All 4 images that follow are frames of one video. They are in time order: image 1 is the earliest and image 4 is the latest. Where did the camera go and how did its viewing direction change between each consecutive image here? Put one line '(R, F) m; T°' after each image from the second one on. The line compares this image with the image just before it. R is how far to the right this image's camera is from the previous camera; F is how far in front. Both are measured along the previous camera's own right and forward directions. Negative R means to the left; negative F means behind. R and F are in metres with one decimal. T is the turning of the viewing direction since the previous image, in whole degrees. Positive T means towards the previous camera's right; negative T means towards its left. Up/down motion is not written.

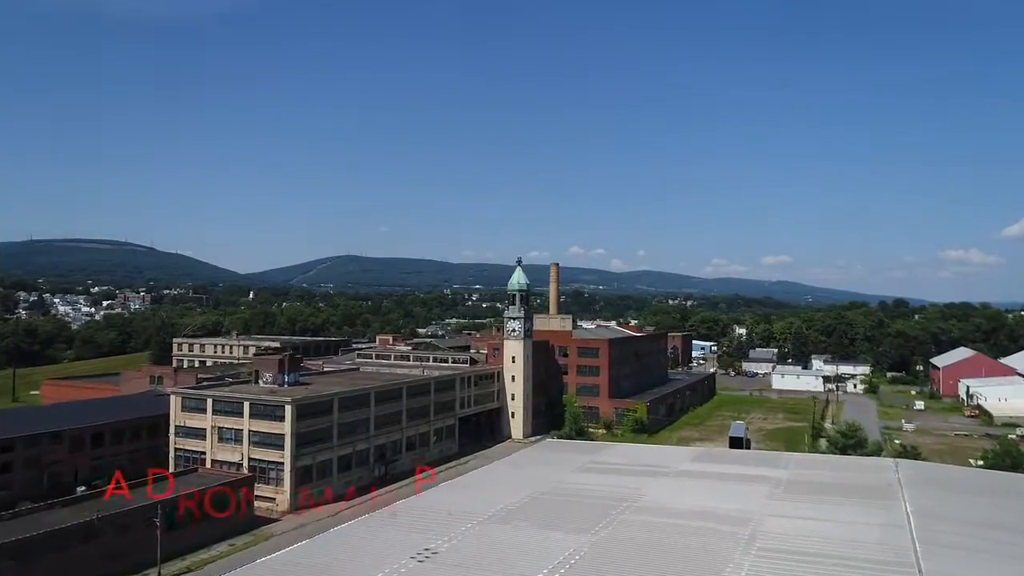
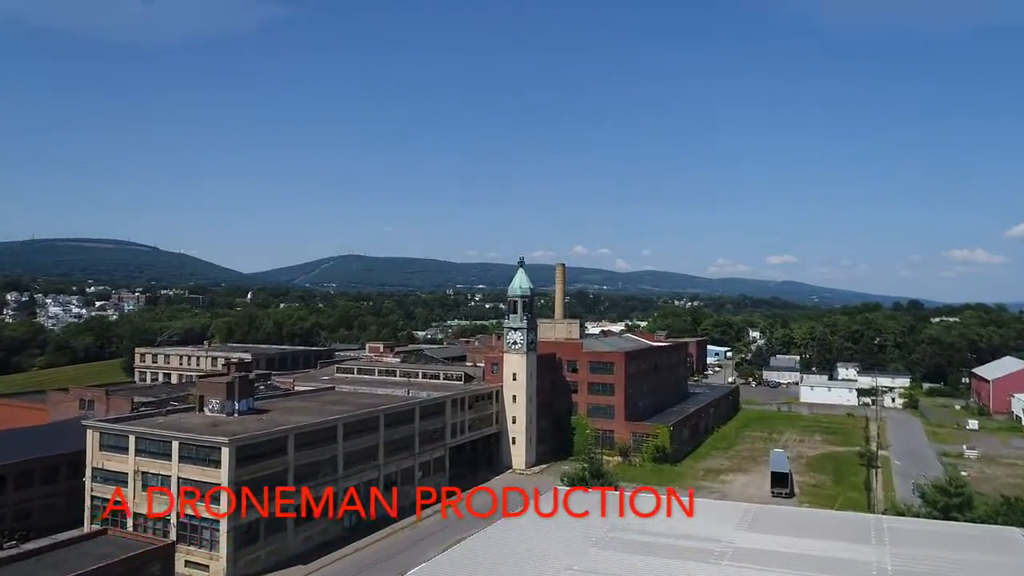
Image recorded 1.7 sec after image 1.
(+0.2, +9.9) m; 0°
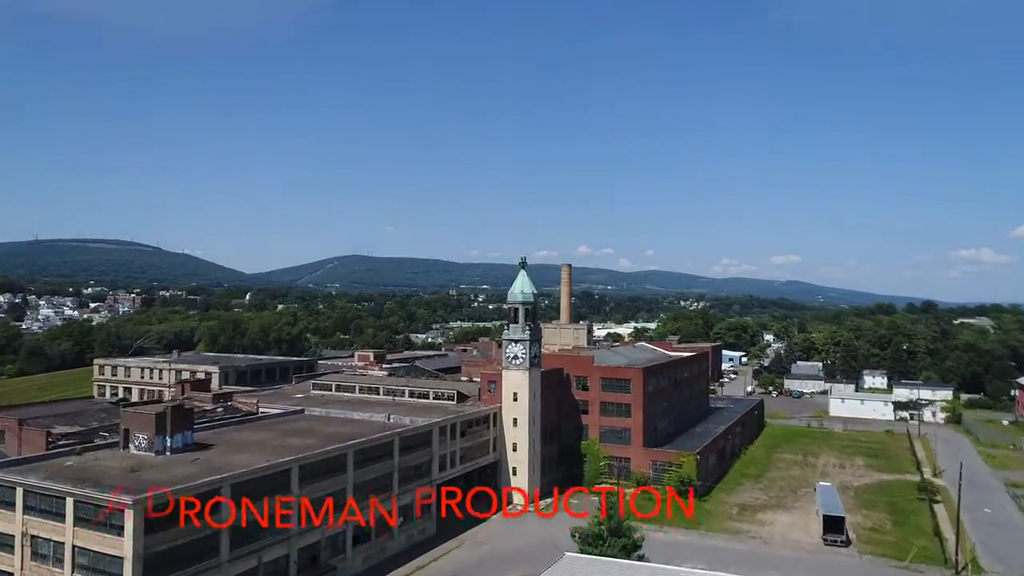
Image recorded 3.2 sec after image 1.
(+0.3, +8.7) m; 0°
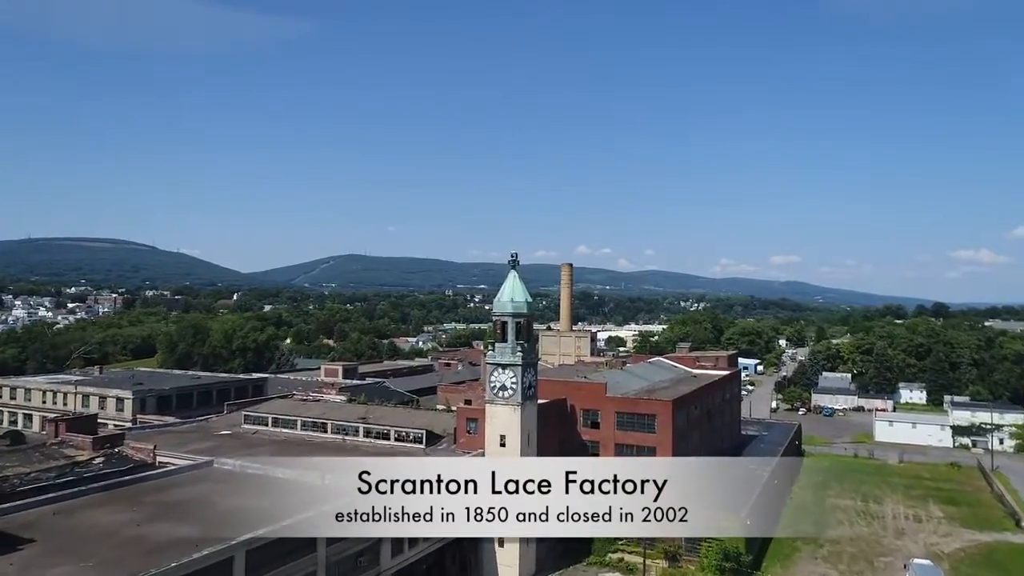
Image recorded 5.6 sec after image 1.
(+0.6, +13.5) m; 0°
